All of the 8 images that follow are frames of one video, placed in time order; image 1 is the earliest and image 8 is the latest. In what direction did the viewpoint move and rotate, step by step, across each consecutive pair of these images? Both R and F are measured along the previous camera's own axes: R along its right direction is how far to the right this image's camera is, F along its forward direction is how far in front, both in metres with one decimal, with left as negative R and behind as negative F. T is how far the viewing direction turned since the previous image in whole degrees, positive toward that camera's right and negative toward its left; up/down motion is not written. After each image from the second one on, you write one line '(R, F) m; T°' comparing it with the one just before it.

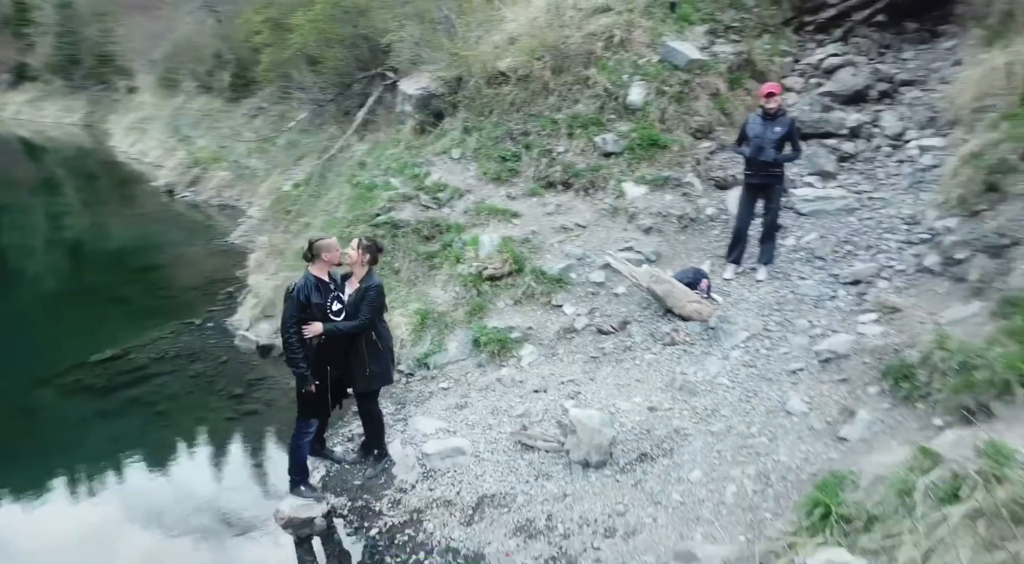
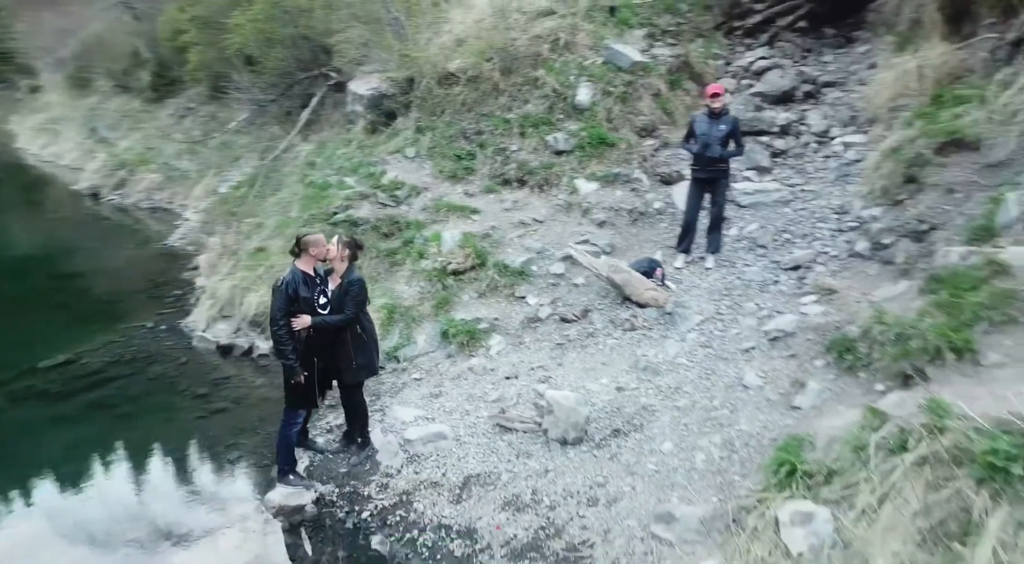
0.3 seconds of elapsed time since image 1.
(-0.3, -0.2) m; +6°
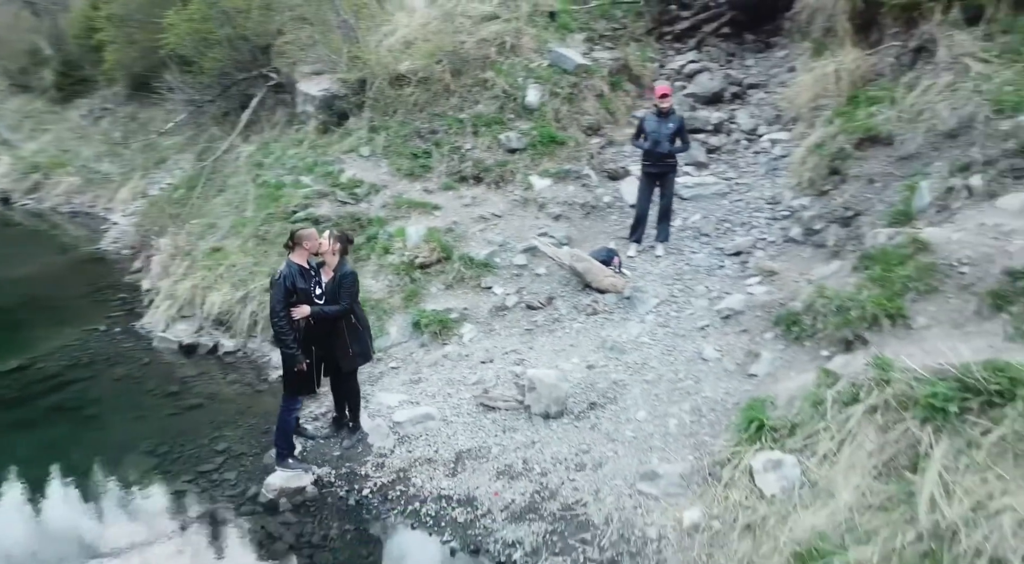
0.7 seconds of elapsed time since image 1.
(-0.4, -0.3) m; +6°
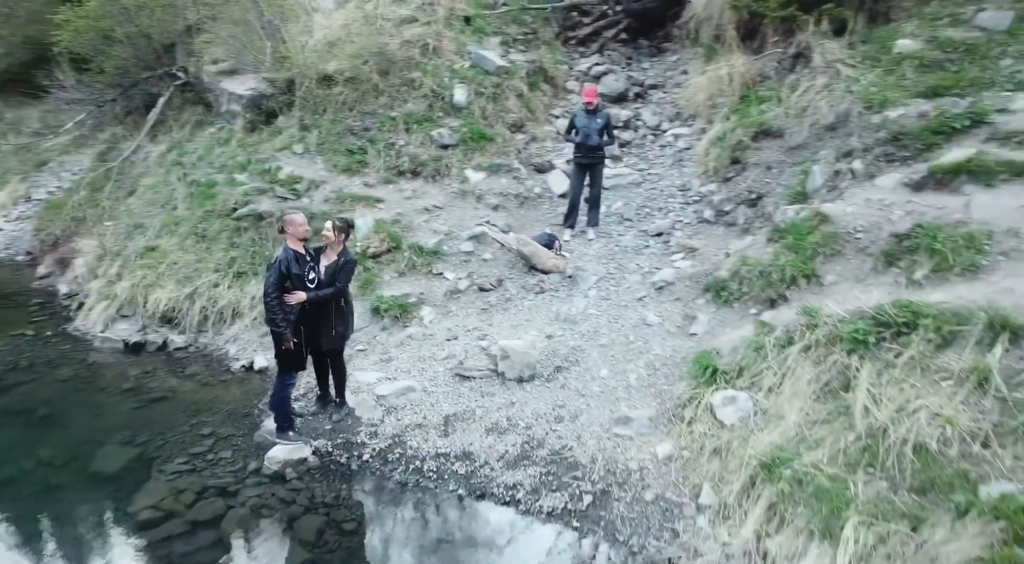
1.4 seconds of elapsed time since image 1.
(-0.7, -0.5) m; +10°
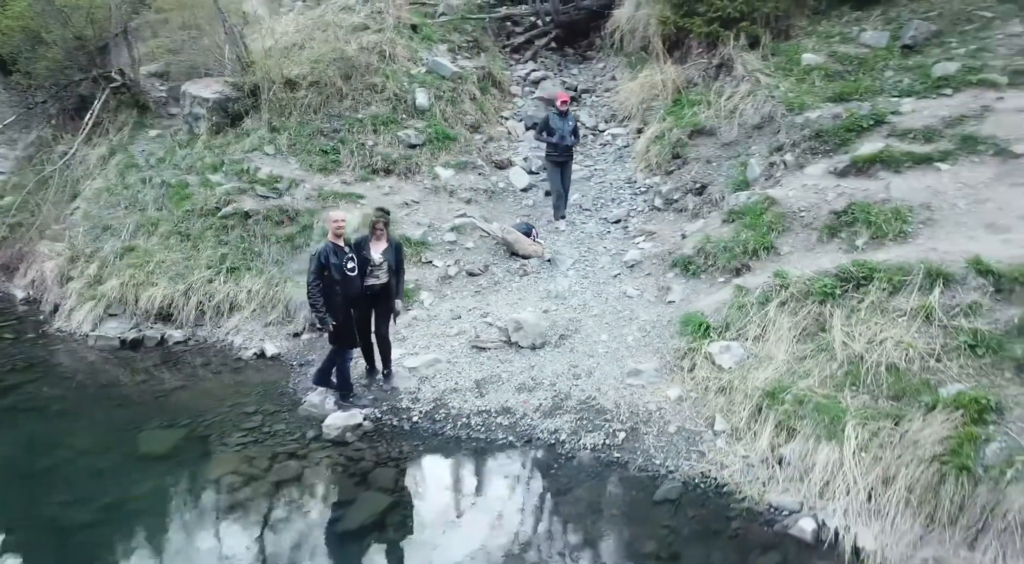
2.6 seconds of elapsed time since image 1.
(-1.2, -0.6) m; +9°
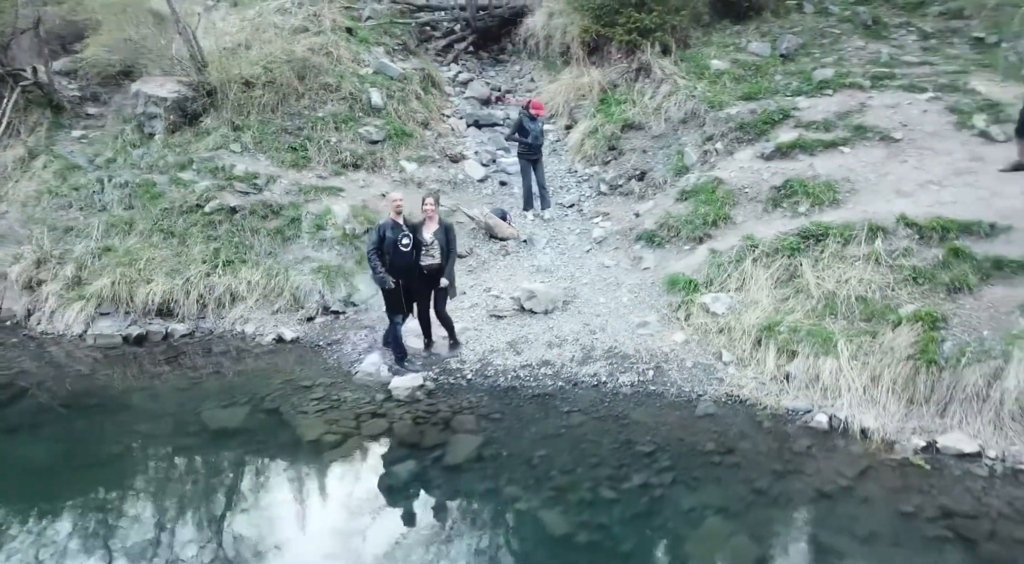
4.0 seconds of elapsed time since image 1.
(-1.7, -0.6) m; +12°
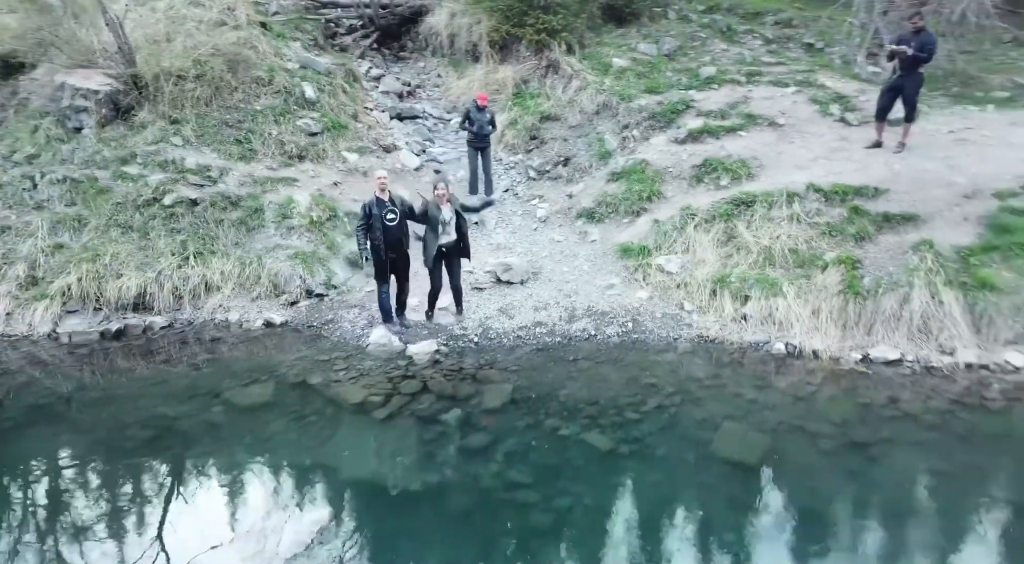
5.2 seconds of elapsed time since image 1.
(-1.5, -0.6) m; +12°
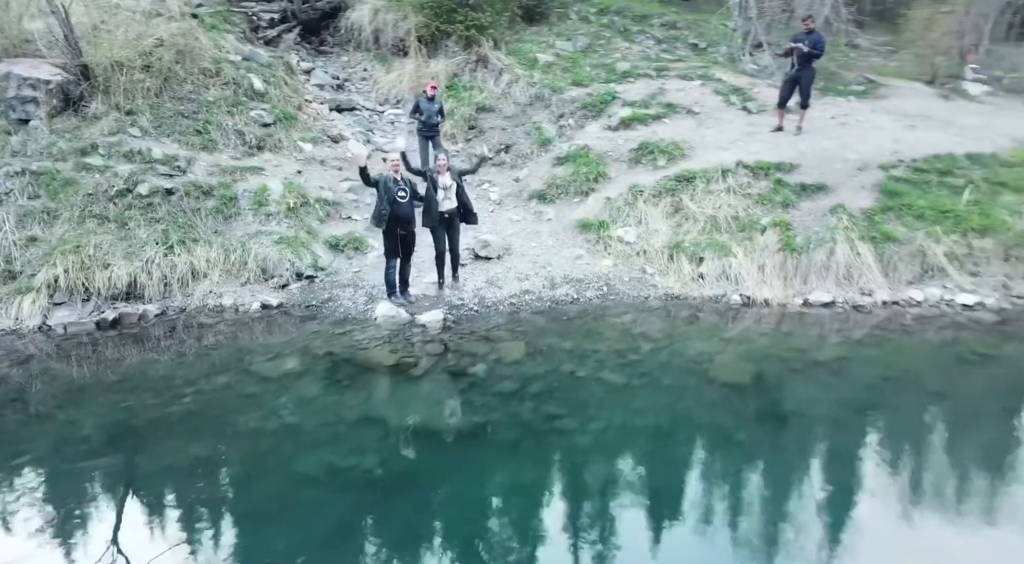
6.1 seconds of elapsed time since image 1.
(-1.3, -0.6) m; +10°
